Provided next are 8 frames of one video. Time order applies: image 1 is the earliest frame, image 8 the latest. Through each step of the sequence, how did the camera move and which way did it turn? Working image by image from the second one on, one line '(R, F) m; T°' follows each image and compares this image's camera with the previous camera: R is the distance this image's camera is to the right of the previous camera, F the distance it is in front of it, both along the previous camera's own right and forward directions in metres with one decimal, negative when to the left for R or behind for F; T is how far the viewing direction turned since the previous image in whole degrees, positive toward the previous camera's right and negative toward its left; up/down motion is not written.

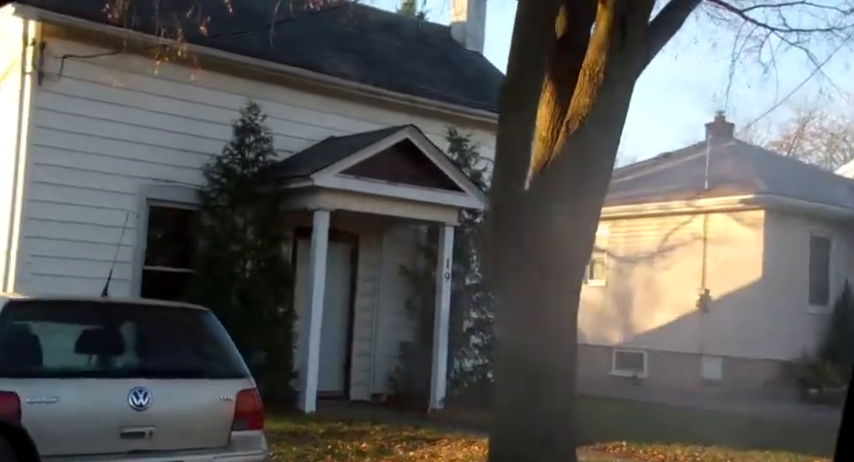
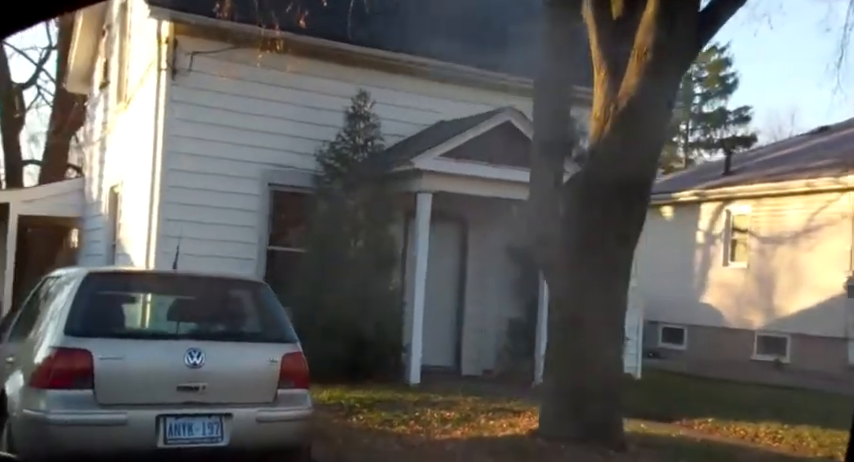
(+1.3, -0.6) m; -12°
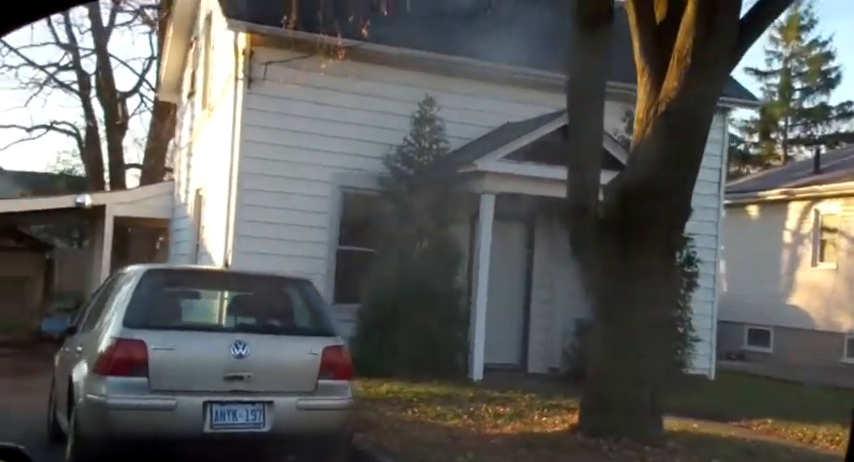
(+0.6, -0.4) m; -6°
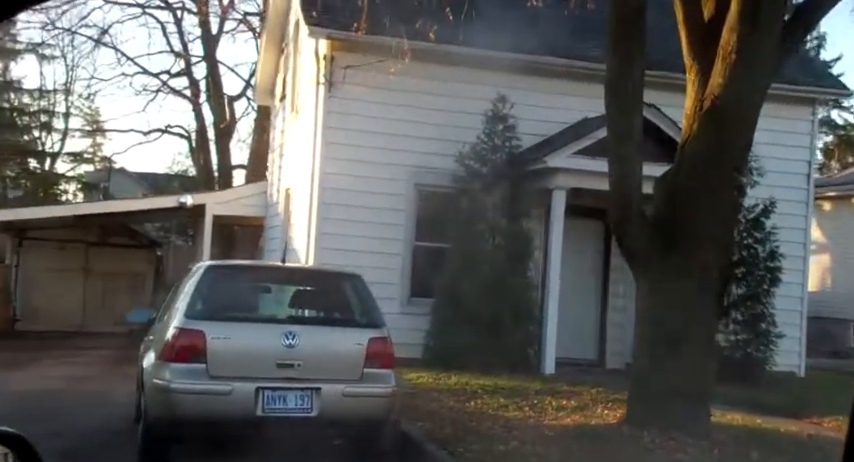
(+0.8, -0.4) m; -8°
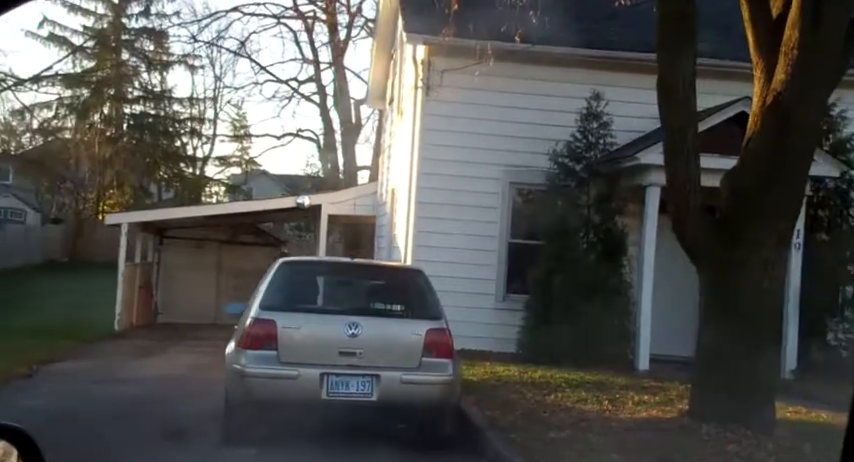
(+1.0, -0.4) m; -9°
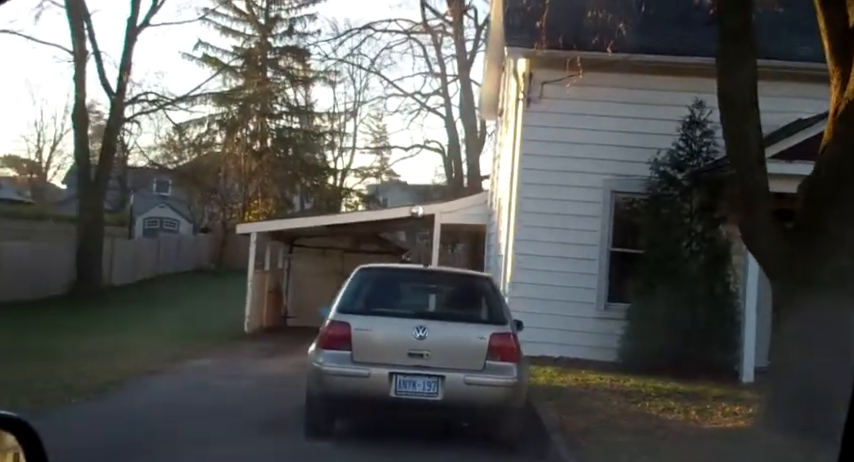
(+0.9, -0.4) m; -9°
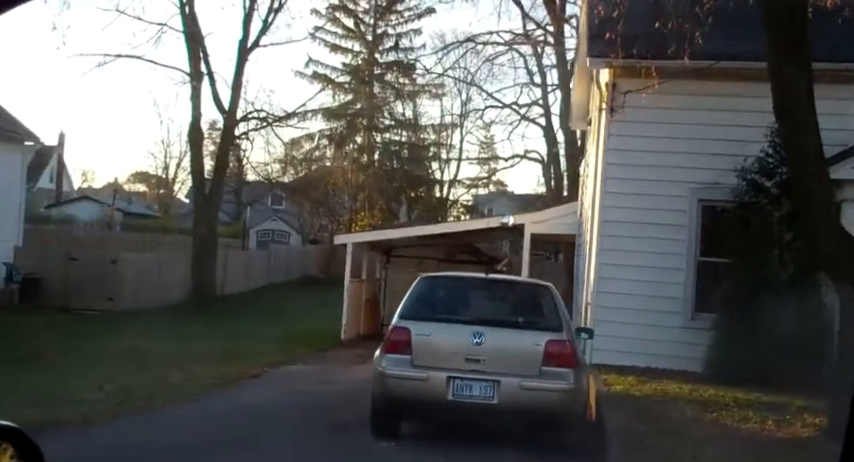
(+0.7, -0.3) m; -7°
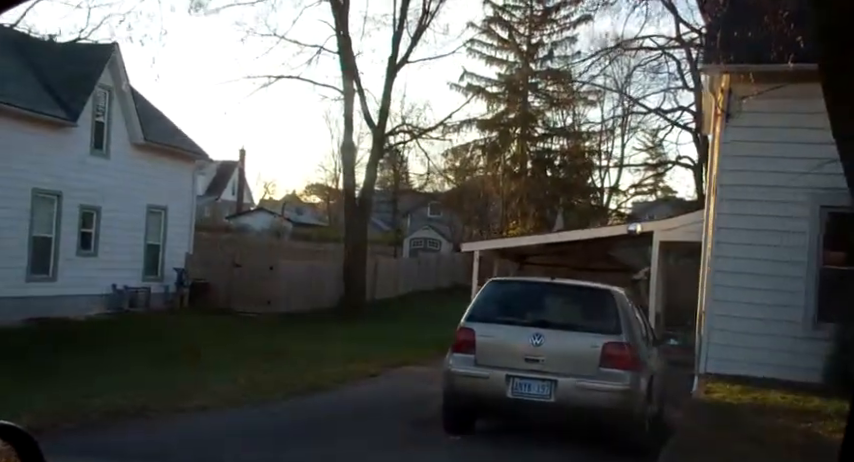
(+1.3, -0.4) m; -11°
